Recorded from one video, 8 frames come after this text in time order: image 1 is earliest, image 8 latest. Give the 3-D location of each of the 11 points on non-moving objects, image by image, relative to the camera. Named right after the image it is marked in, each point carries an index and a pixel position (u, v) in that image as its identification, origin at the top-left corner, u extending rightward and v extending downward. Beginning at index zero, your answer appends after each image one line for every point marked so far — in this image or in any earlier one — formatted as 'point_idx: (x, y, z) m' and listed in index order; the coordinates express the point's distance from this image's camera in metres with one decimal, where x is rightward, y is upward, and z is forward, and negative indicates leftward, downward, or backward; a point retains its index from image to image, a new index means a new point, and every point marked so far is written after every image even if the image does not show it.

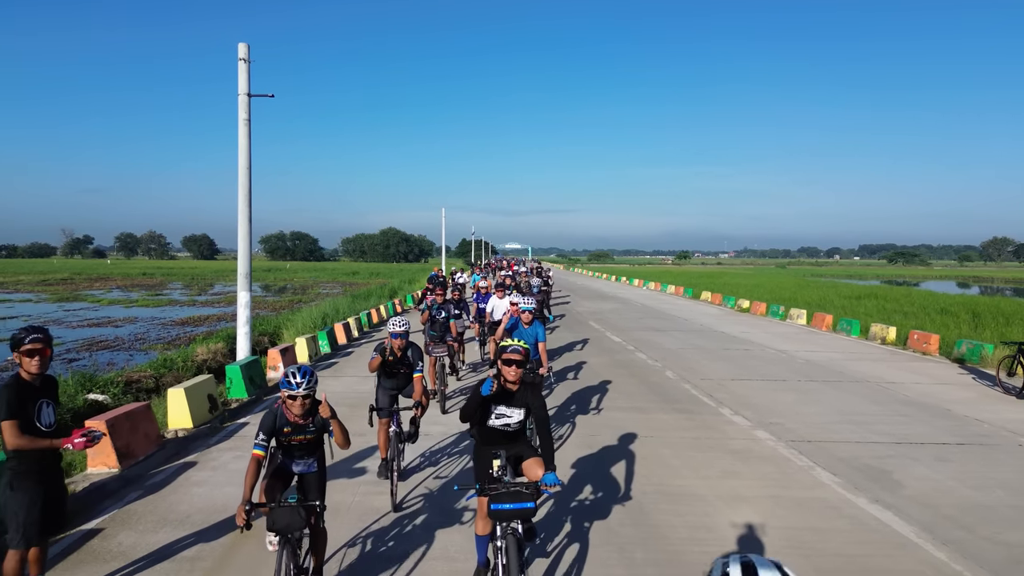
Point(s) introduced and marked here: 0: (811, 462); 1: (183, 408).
0: (+3.4, -2.0, +7.3) m
1: (-4.1, -1.5, +7.9) m
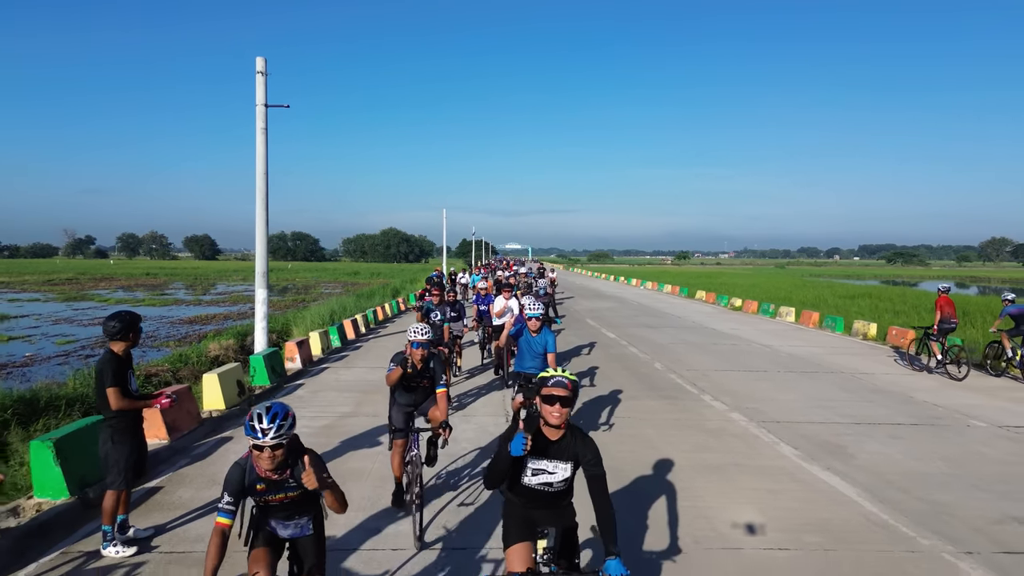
0: (+3.4, -2.0, +8.3) m
1: (-4.1, -1.4, +8.8) m
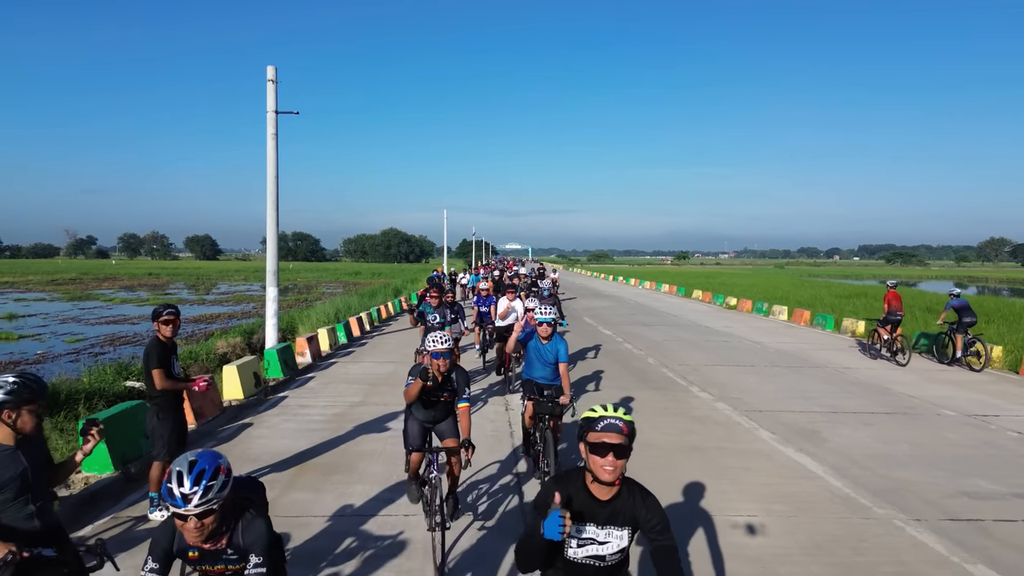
0: (+3.4, -1.9, +8.9) m
1: (-4.1, -1.4, +9.5) m
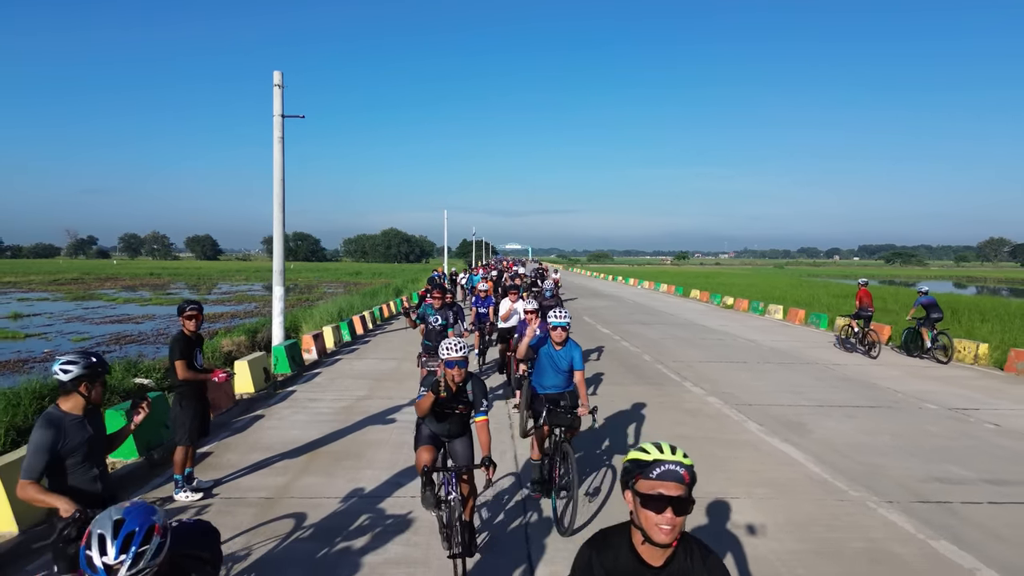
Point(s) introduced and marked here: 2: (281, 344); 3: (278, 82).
0: (+3.4, -1.9, +9.3) m
1: (-4.1, -1.4, +9.9) m
2: (-4.2, -1.0, +11.6) m
3: (-5.5, +4.8, +14.9) m
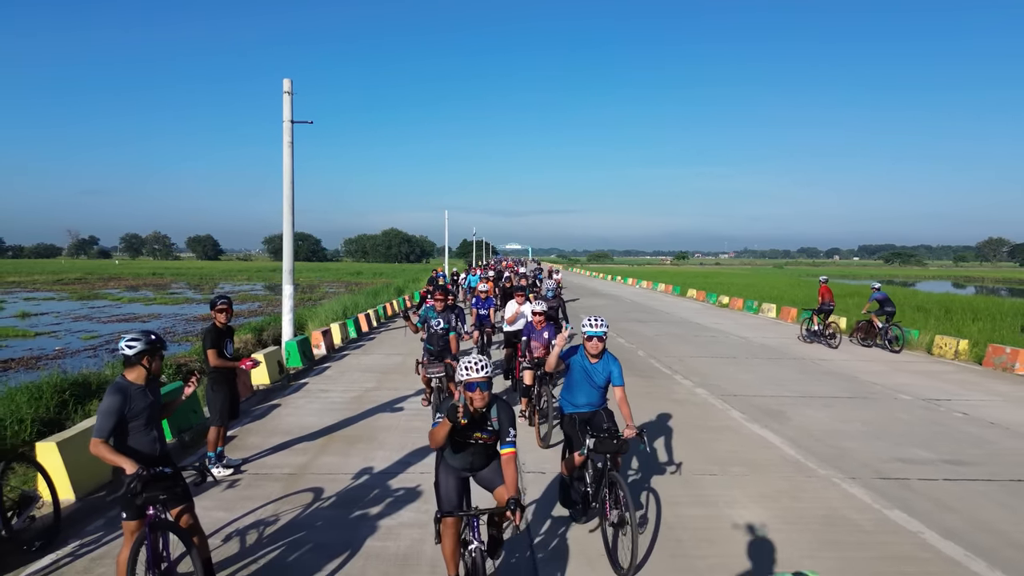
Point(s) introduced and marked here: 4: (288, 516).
0: (+3.4, -1.9, +9.9) m
1: (-4.1, -1.3, +10.5) m
2: (-4.2, -1.0, +12.3) m
3: (-5.5, +4.9, +15.6) m
4: (-2.0, -2.0, +5.6) m
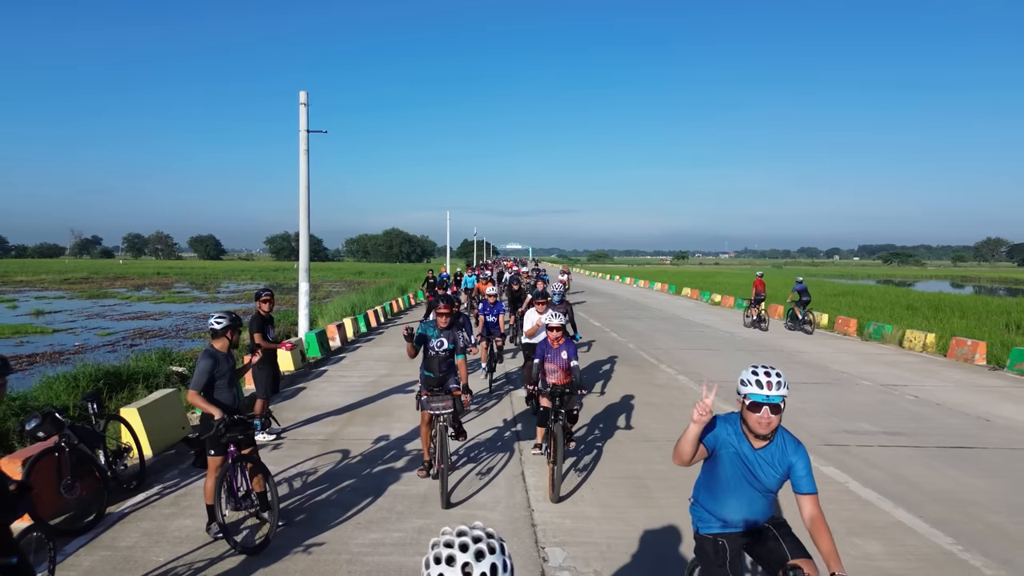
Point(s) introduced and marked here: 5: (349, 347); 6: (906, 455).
0: (+3.4, -1.8, +11.1) m
1: (-4.2, -1.3, +11.7) m
2: (-4.2, -0.9, +13.5) m
3: (-5.5, +4.9, +16.8) m
4: (-2.0, -1.9, +6.8) m
5: (-4.0, -1.4, +15.6) m
6: (+4.8, -2.1, +7.8) m
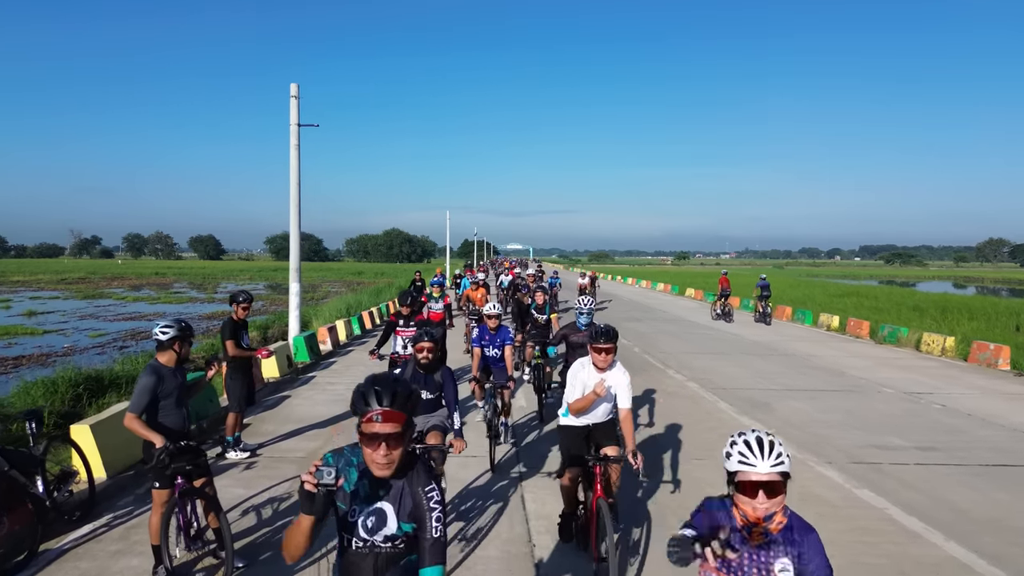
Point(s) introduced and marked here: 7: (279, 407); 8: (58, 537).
0: (+3.4, -1.8, +10.4) m
1: (-4.2, -1.3, +11.0) m
2: (-4.3, -0.9, +12.8) m
3: (-5.5, +4.9, +16.0) m
4: (-2.0, -2.0, +6.1) m
5: (-4.0, -1.5, +14.9) m
6: (+4.8, -2.1, +7.1) m
7: (-3.4, -1.7, +9.2) m
8: (-3.6, -1.9, +5.0) m
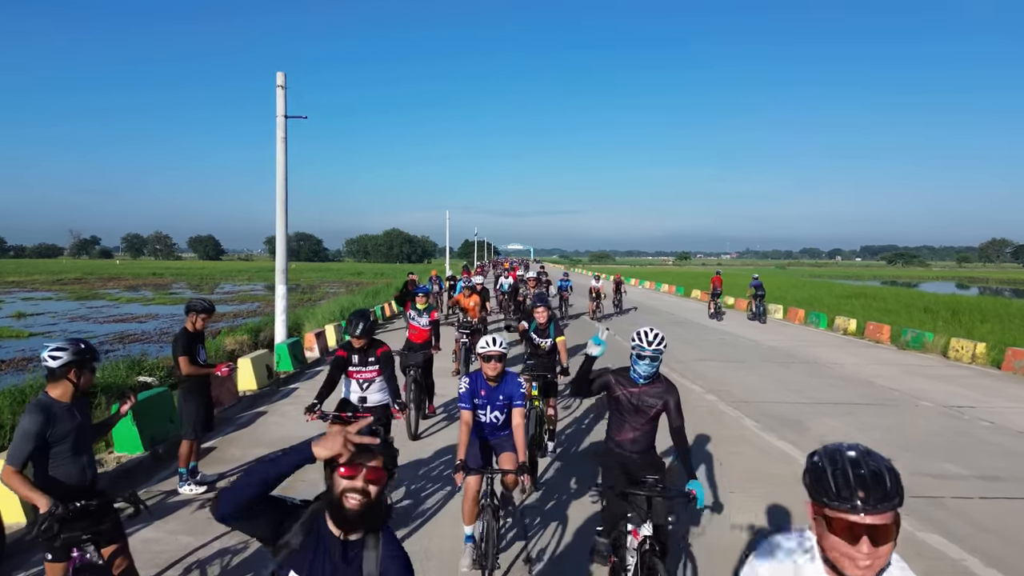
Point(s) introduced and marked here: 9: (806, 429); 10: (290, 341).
0: (+3.4, -1.9, +9.4) m
1: (-4.1, -1.3, +10.0) m
2: (-4.2, -1.0, +11.8) m
3: (-5.5, +4.9, +15.0) m
4: (-2.0, -2.0, +5.1) m
5: (-4.0, -1.5, +13.9) m
6: (+4.8, -2.1, +6.1) m
7: (-3.4, -1.8, +8.2) m
8: (-3.5, -2.0, +4.0) m
9: (+4.0, -1.9, +8.8) m
10: (-4.2, -1.0, +11.9) m
